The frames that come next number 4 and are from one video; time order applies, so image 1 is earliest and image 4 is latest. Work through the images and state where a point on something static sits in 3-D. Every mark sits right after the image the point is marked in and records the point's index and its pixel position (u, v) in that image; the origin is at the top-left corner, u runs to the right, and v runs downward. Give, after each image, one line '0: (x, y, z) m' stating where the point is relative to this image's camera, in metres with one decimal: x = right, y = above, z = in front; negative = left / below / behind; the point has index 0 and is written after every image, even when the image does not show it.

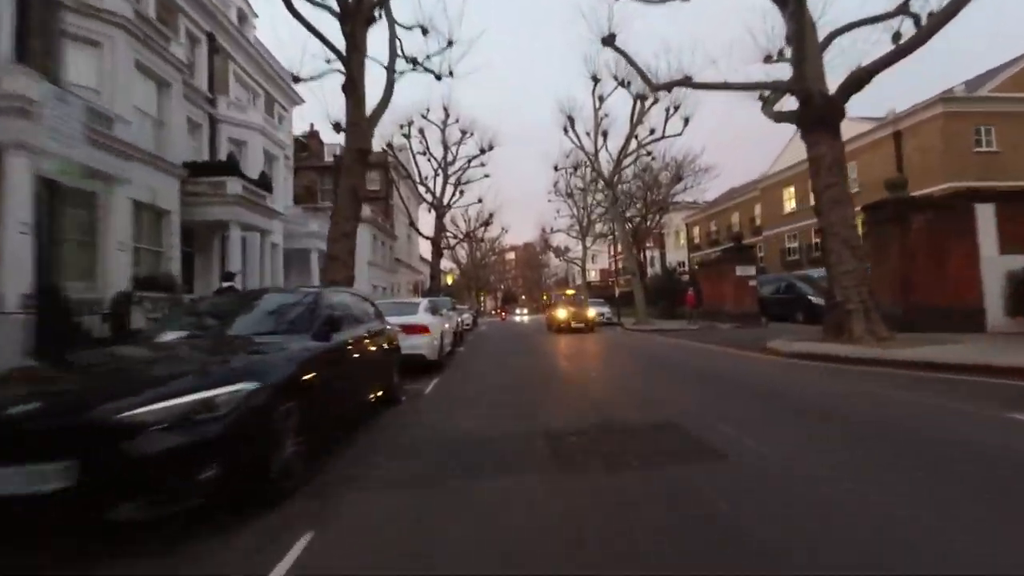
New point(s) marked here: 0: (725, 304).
0: (+5.2, -0.4, +18.8) m
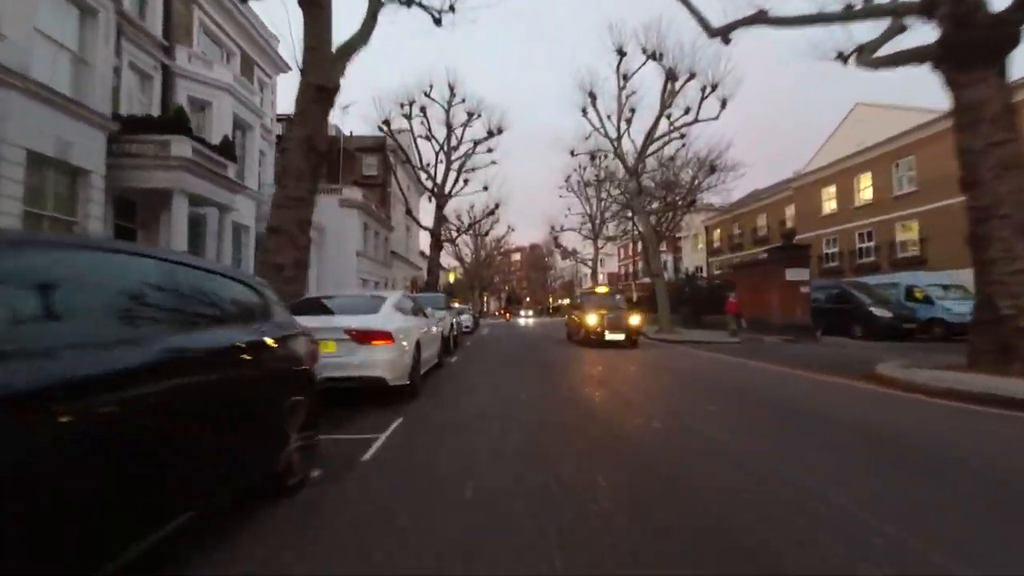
0: (+5.3, -0.5, +16.0) m
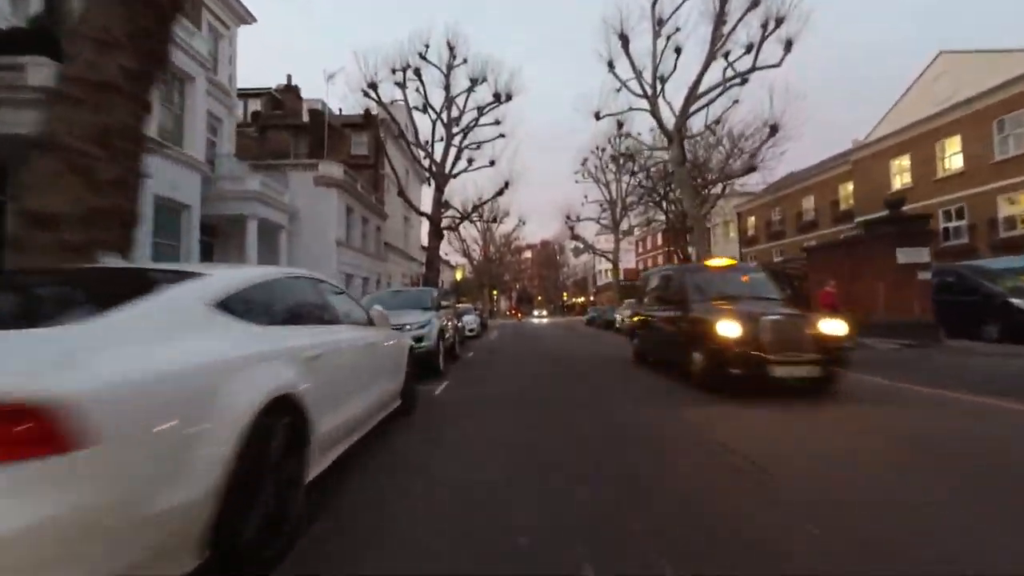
0: (+5.6, -0.3, +12.1) m
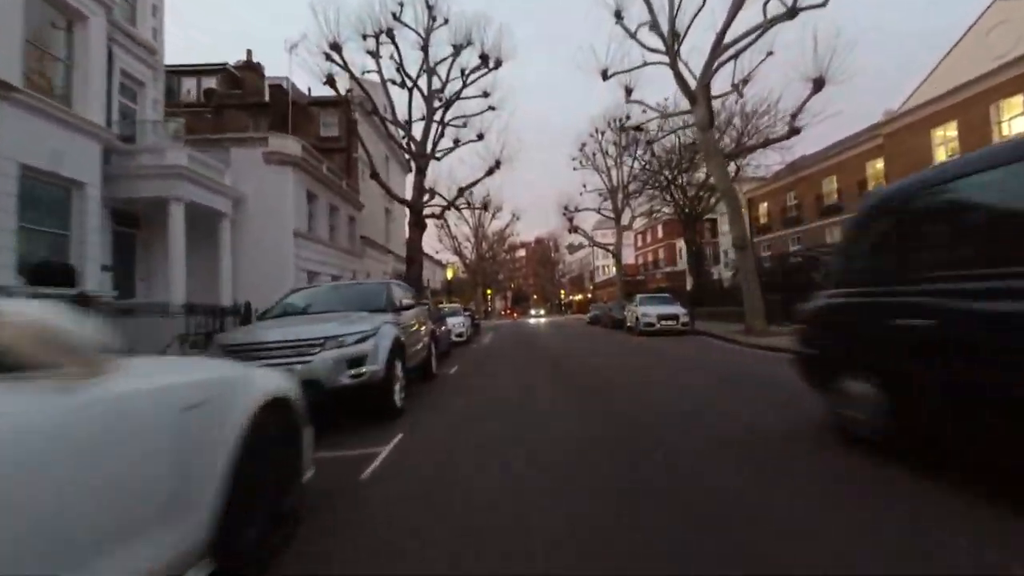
0: (+5.6, -0.1, +9.2) m
